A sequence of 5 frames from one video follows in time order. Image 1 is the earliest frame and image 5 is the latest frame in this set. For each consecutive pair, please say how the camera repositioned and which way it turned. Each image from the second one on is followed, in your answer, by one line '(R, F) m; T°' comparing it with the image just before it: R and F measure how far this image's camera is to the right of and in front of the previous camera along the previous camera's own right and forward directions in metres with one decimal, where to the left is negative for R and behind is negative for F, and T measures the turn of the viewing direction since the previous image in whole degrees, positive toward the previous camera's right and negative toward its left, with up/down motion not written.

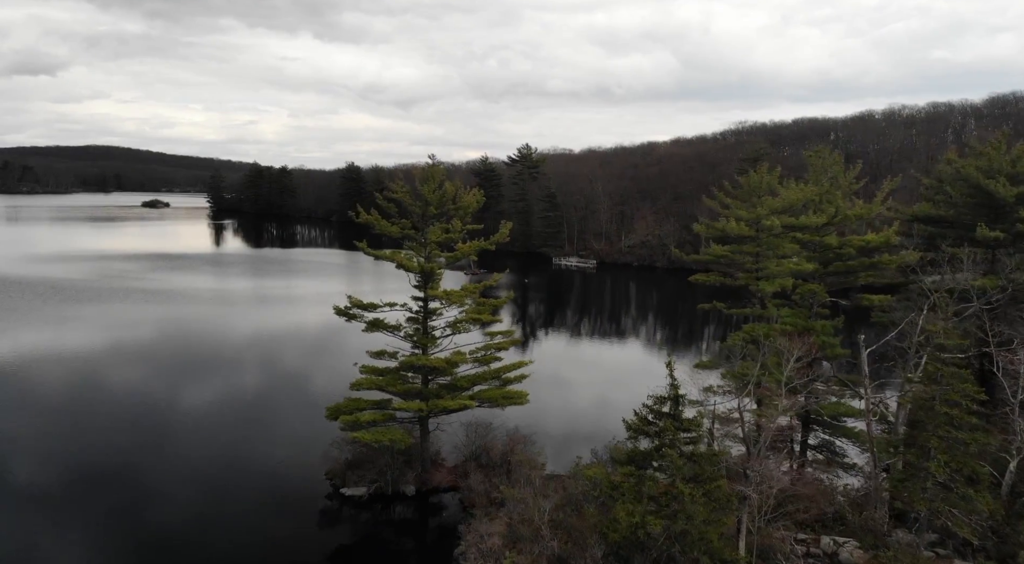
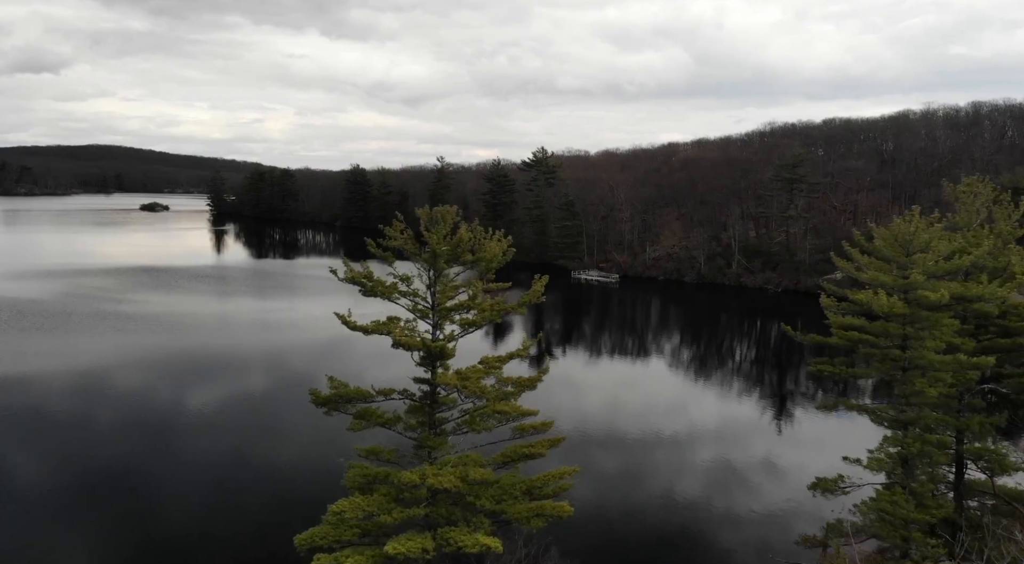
(-0.5, +4.6) m; -1°
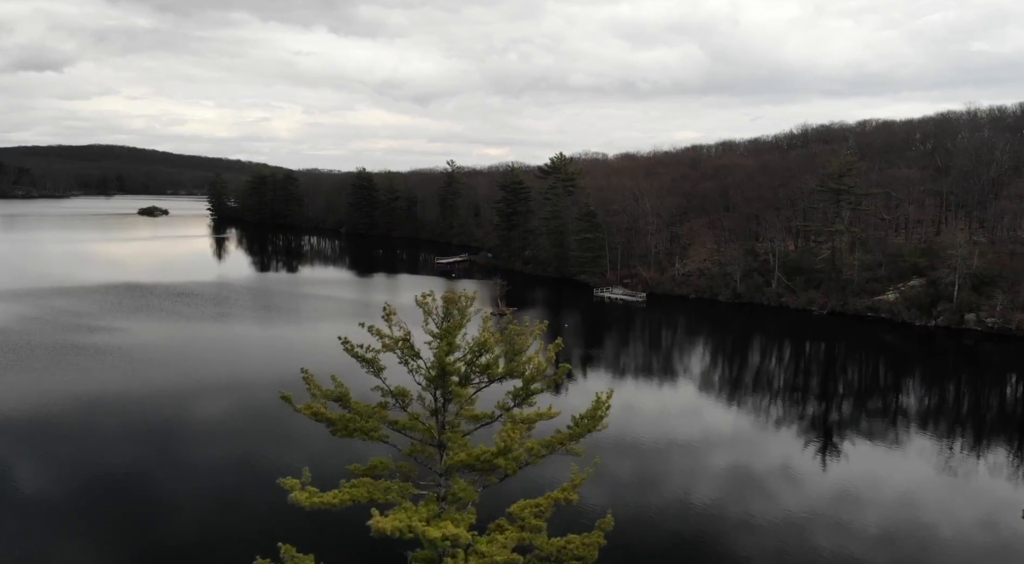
(-0.5, +4.8) m; -1°
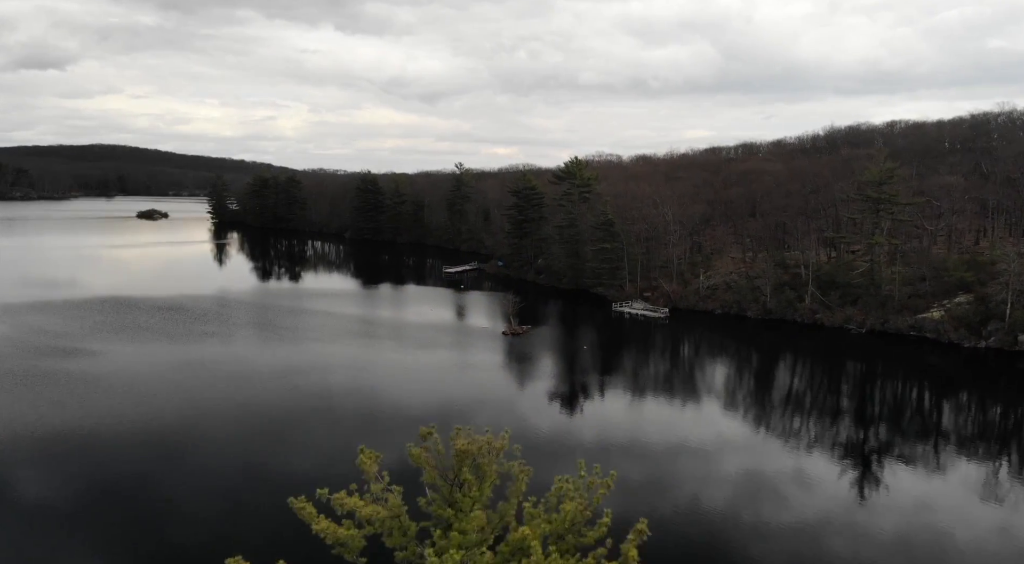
(-0.4, +3.5) m; -1°
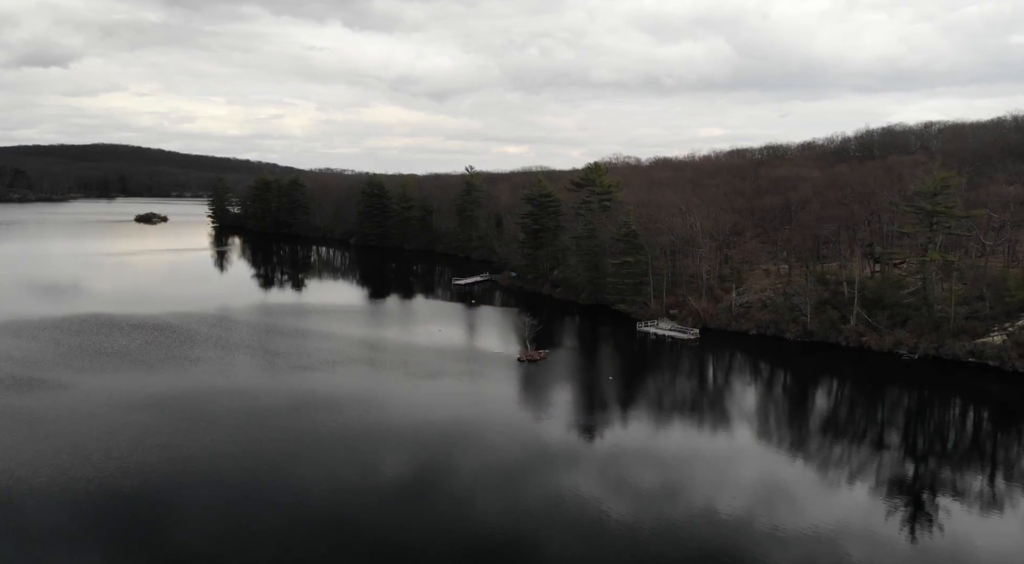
(-0.4, +4.0) m; -1°
